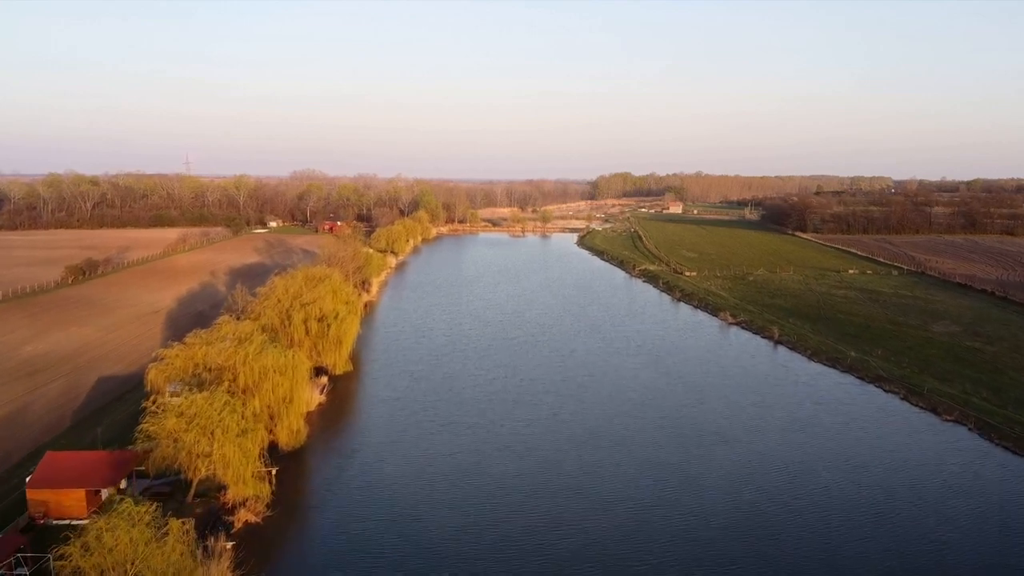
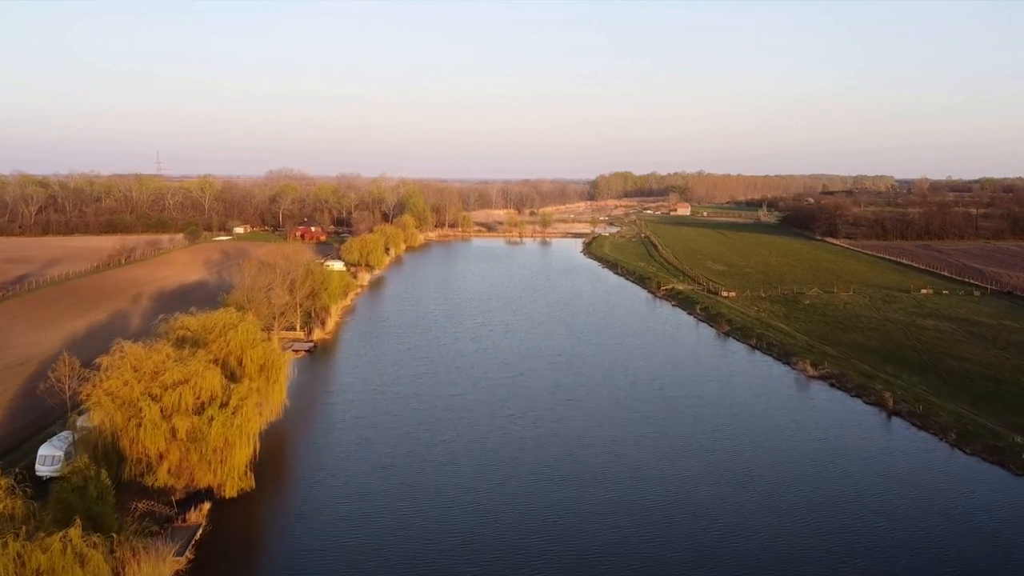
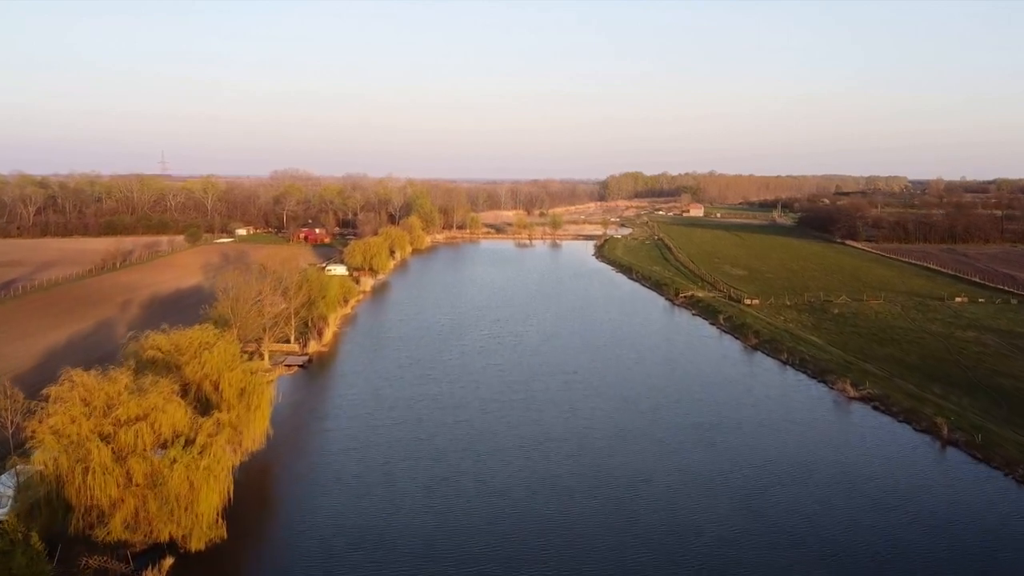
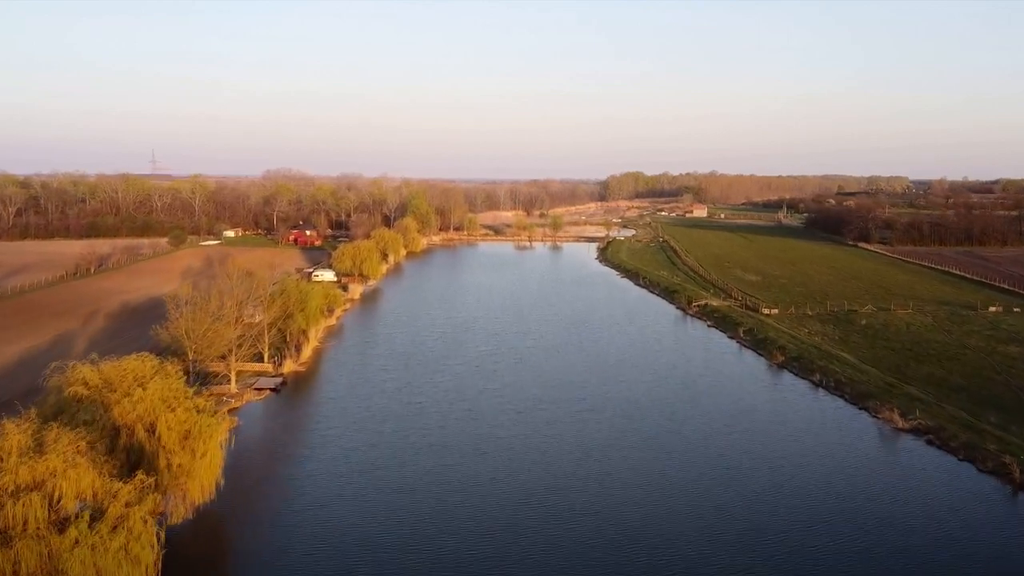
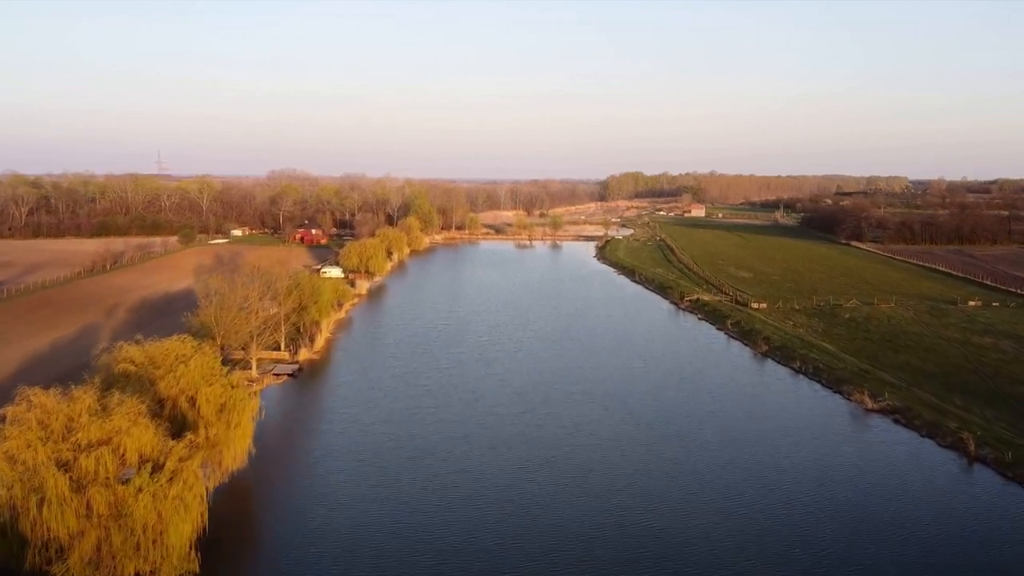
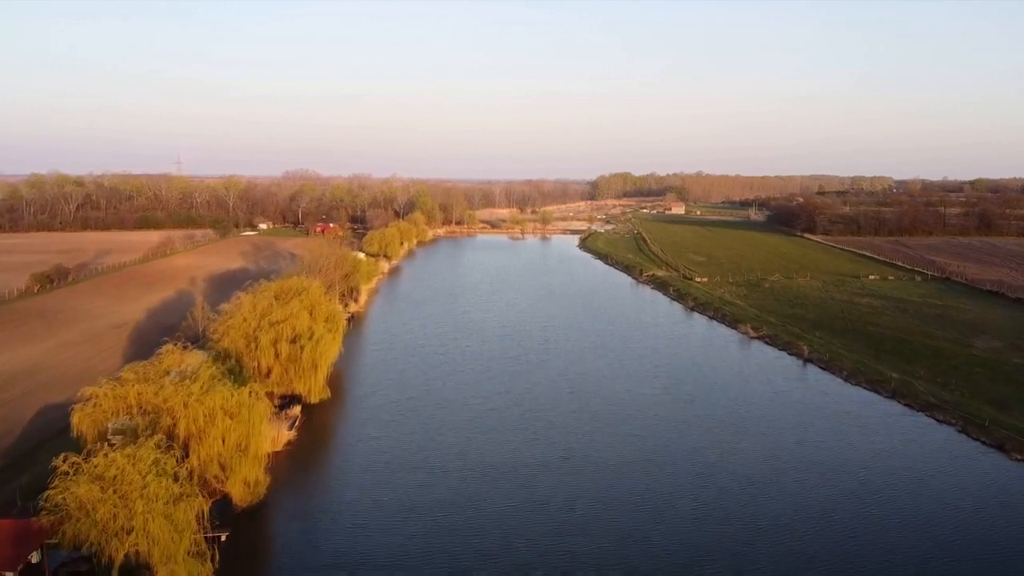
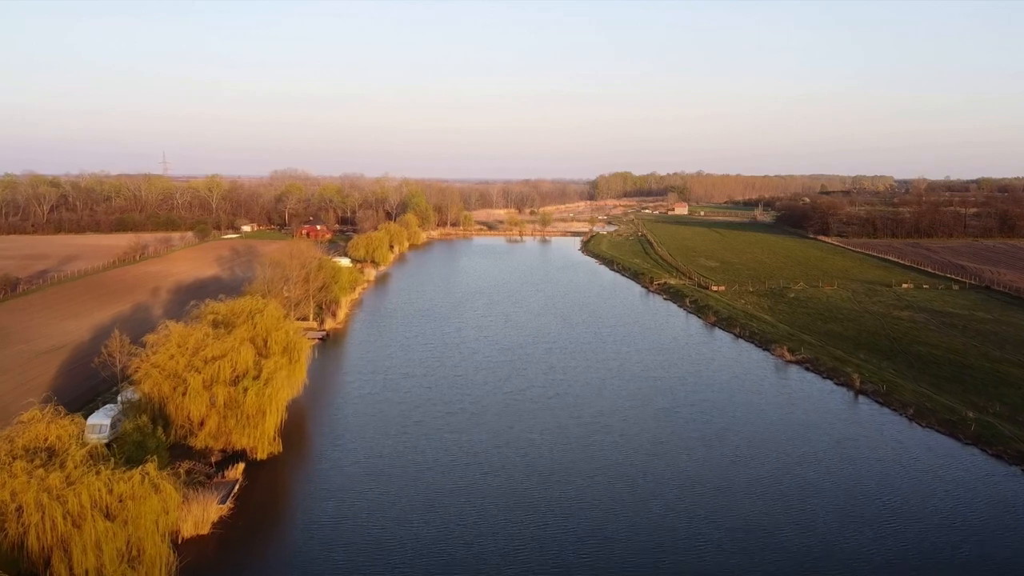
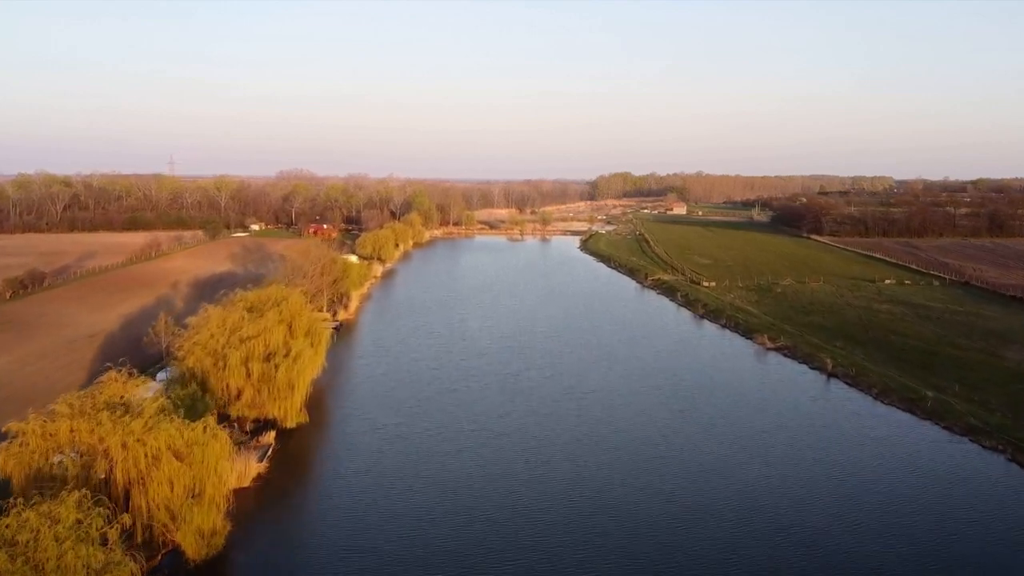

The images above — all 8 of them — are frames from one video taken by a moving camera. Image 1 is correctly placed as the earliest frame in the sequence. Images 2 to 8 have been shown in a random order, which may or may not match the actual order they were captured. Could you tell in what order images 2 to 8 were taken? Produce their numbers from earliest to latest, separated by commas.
6, 8, 7, 2, 3, 5, 4
